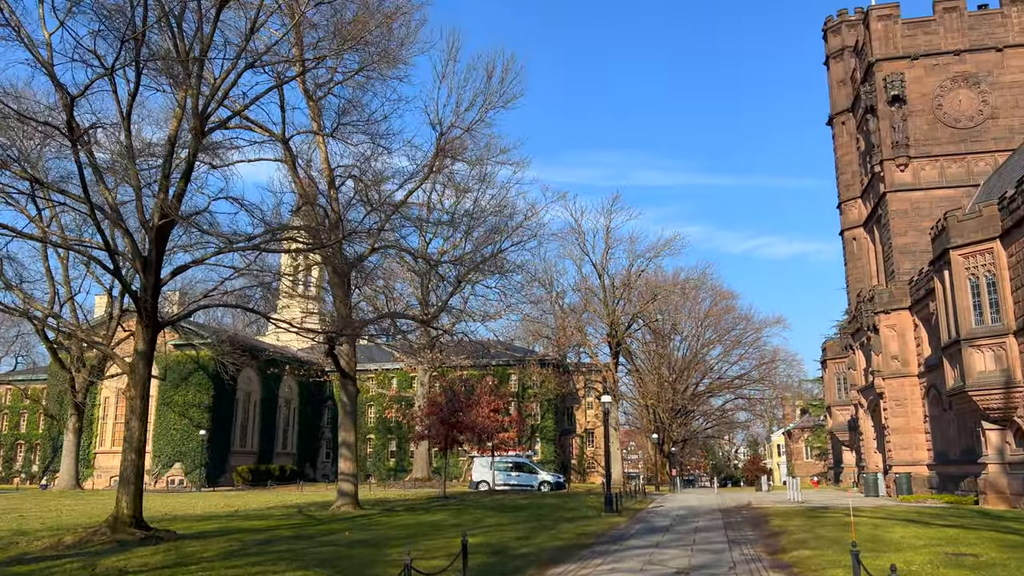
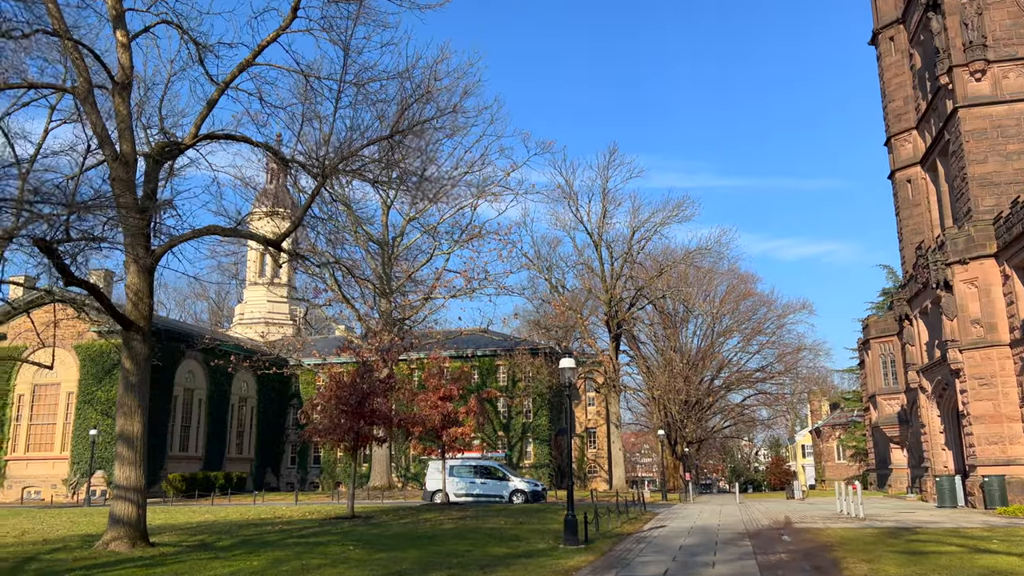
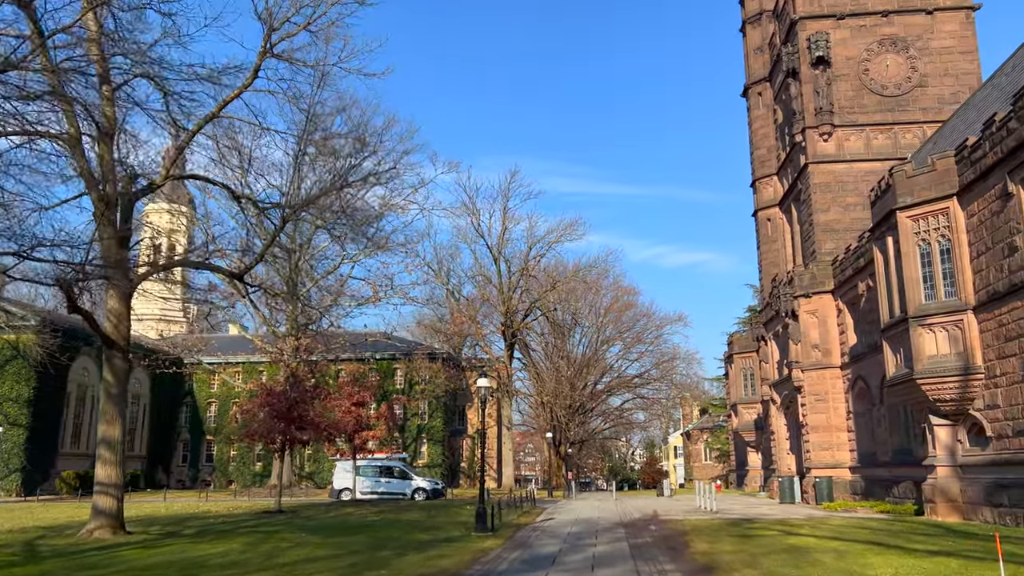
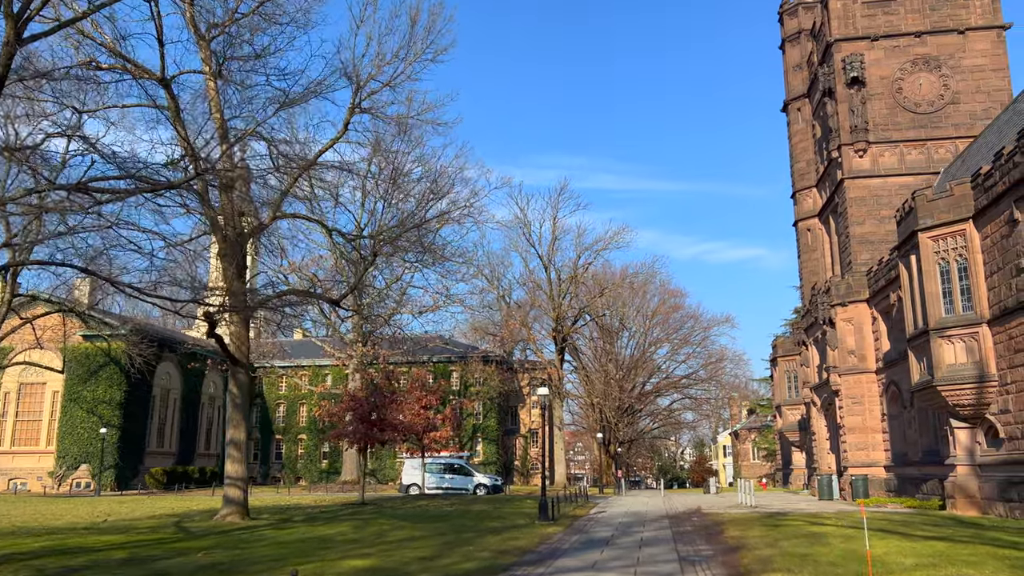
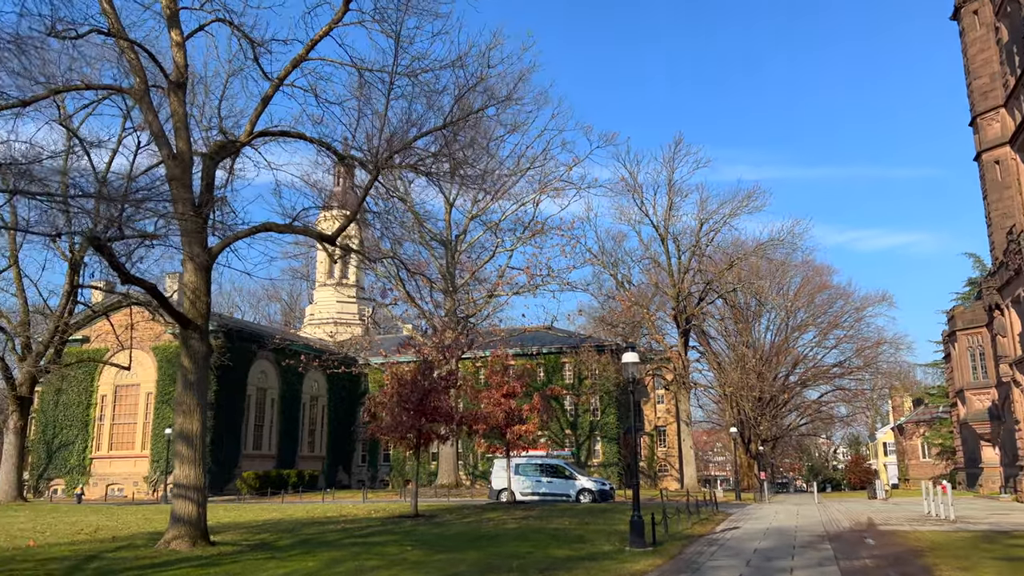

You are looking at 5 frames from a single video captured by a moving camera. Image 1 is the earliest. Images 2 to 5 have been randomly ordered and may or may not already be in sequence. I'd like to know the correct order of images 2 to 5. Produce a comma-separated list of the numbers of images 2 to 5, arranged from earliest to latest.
4, 3, 2, 5
